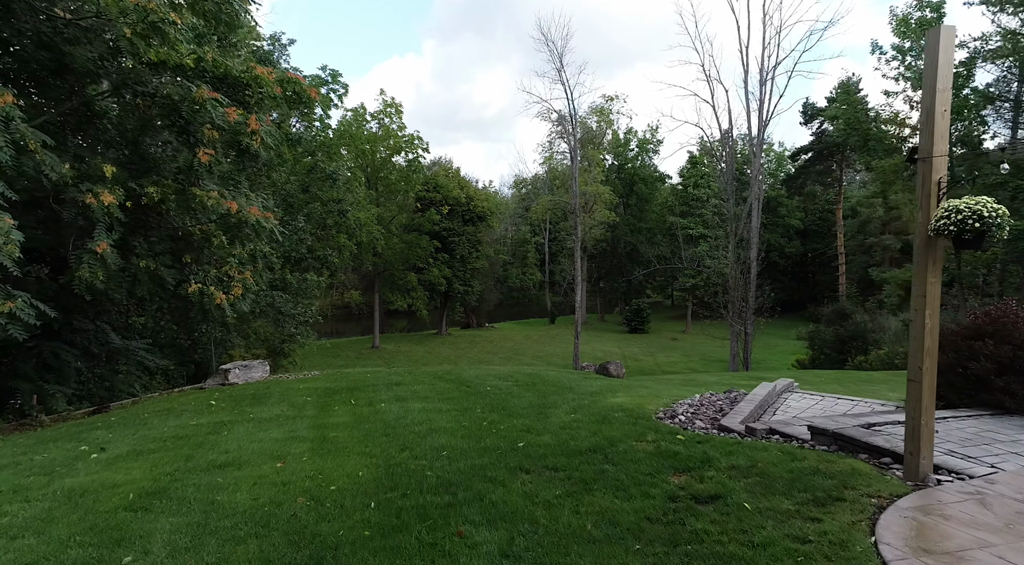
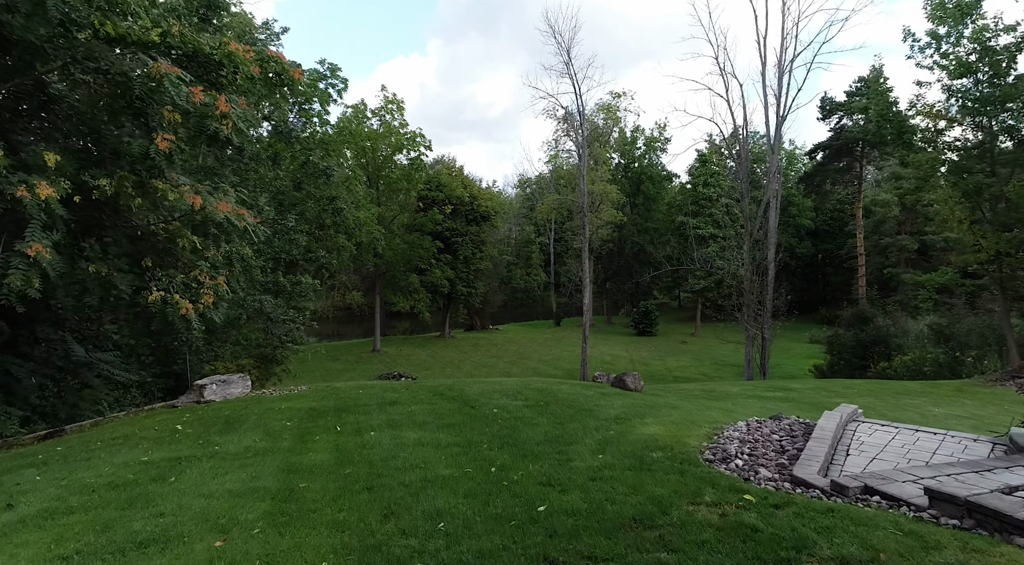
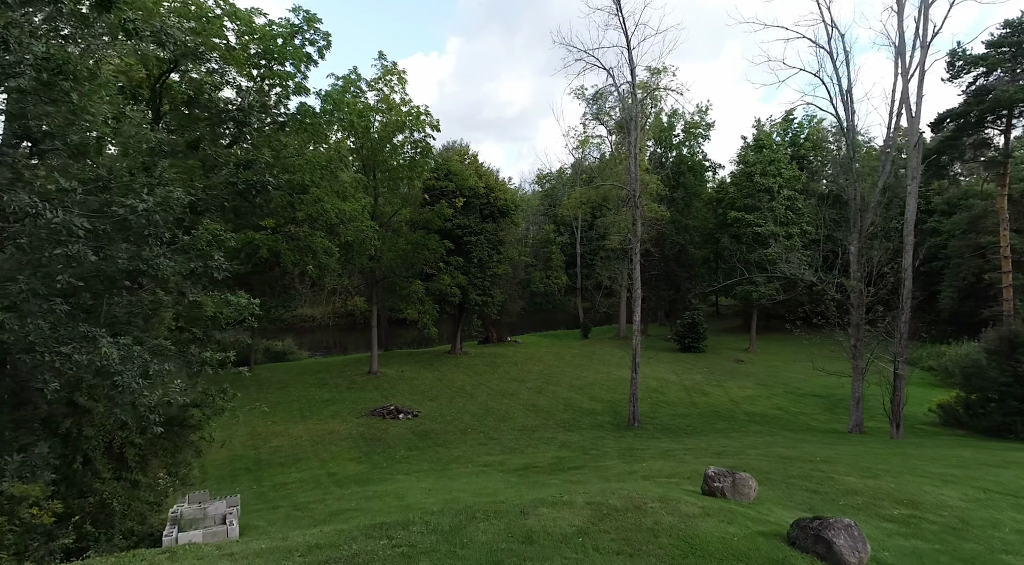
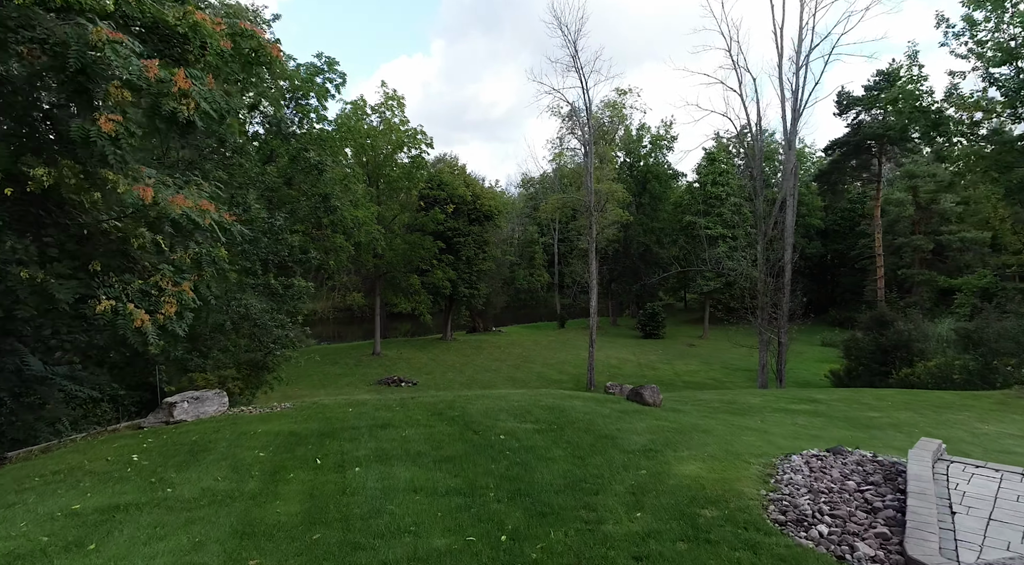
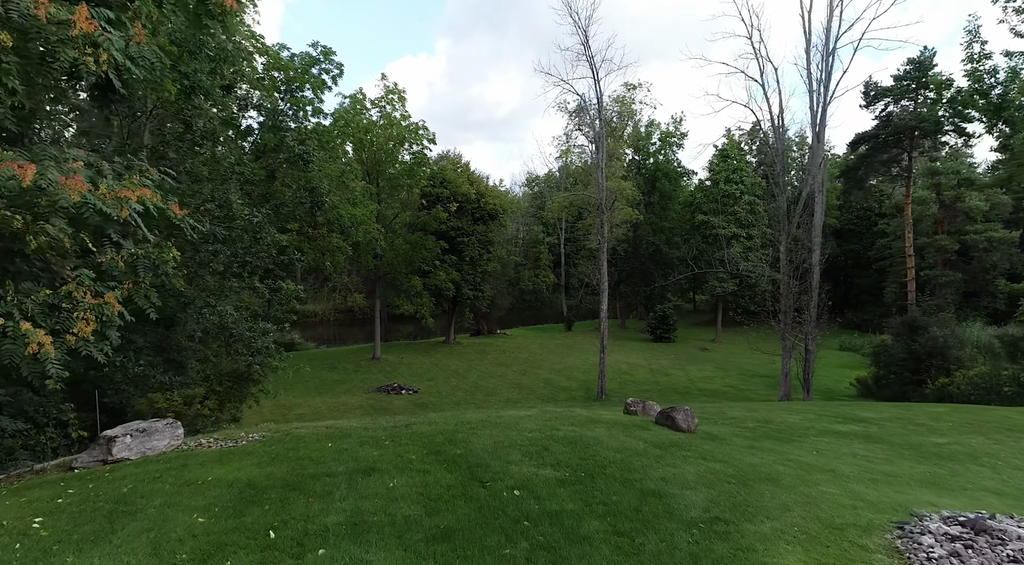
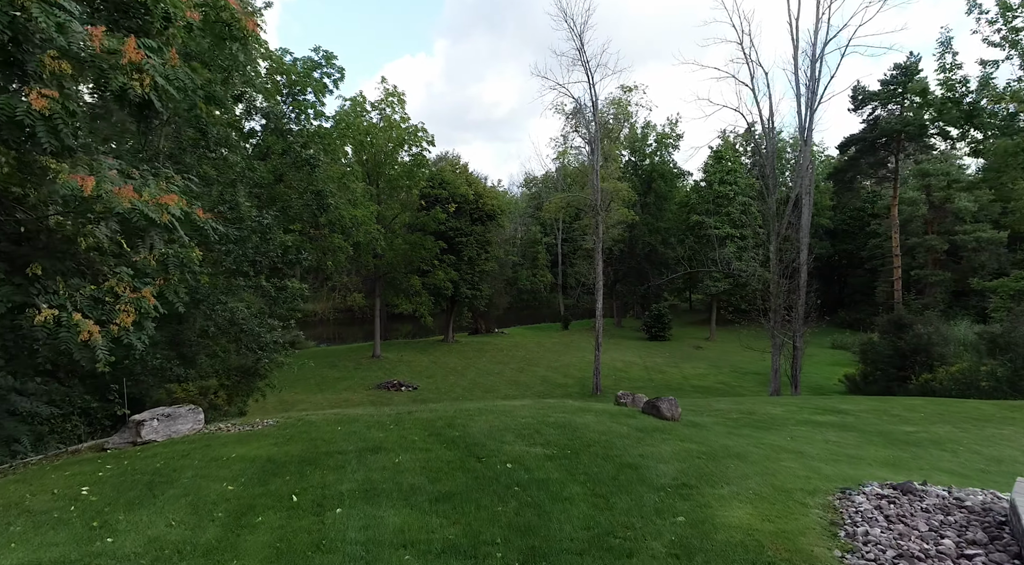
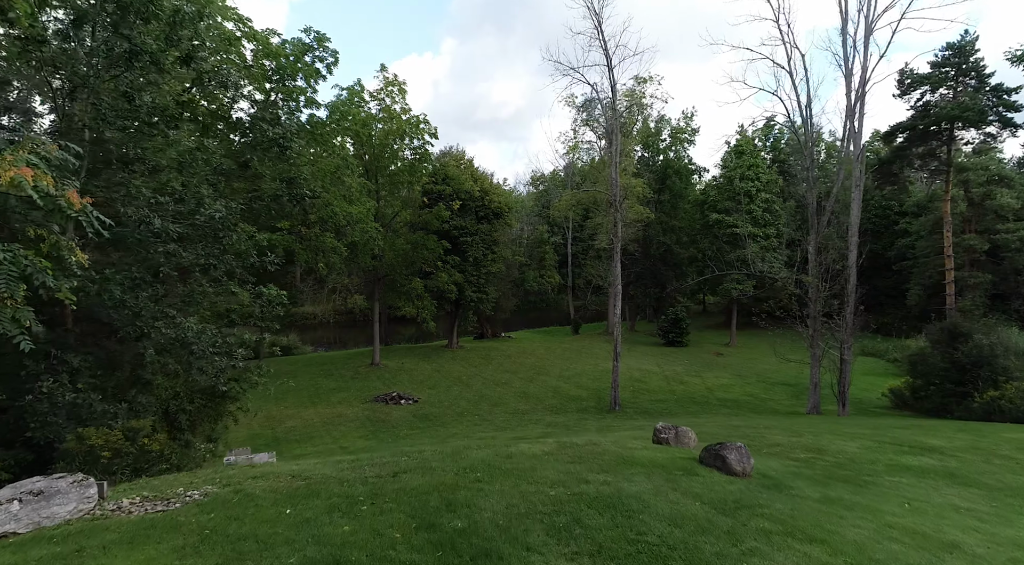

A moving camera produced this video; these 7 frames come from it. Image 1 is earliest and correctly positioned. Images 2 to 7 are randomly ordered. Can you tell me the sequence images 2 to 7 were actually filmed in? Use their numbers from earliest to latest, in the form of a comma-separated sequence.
2, 4, 6, 5, 7, 3
